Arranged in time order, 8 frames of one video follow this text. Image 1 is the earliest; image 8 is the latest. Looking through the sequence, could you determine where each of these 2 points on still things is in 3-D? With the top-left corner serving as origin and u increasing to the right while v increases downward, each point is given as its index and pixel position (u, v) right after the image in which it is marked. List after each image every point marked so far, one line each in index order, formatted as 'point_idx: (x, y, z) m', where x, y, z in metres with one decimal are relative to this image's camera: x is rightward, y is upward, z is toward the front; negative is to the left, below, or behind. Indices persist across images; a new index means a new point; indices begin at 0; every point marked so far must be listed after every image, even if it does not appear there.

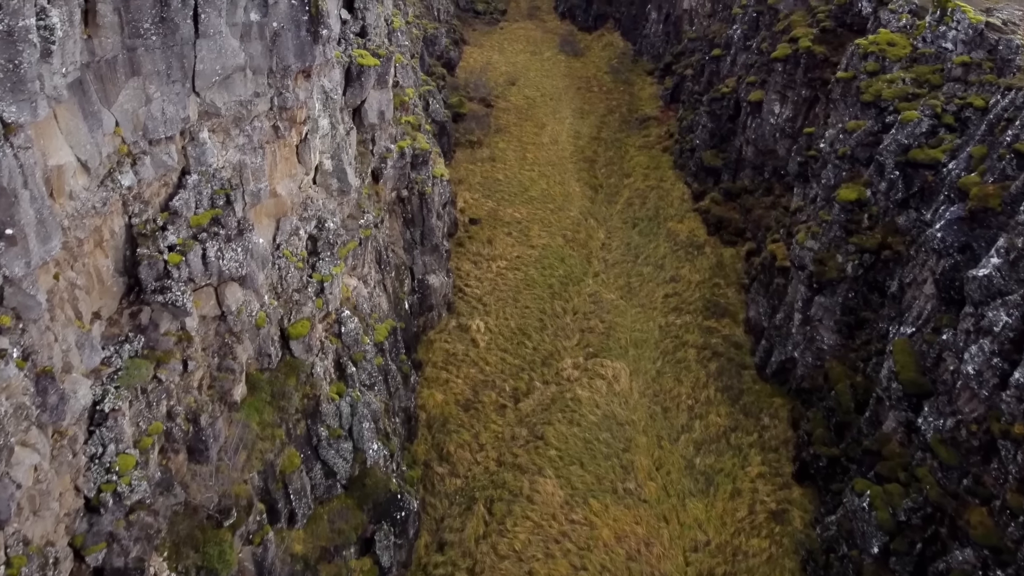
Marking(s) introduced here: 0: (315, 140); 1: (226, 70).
0: (-4.5, +3.4, +18.5) m
1: (-5.2, +4.0, +14.8) m
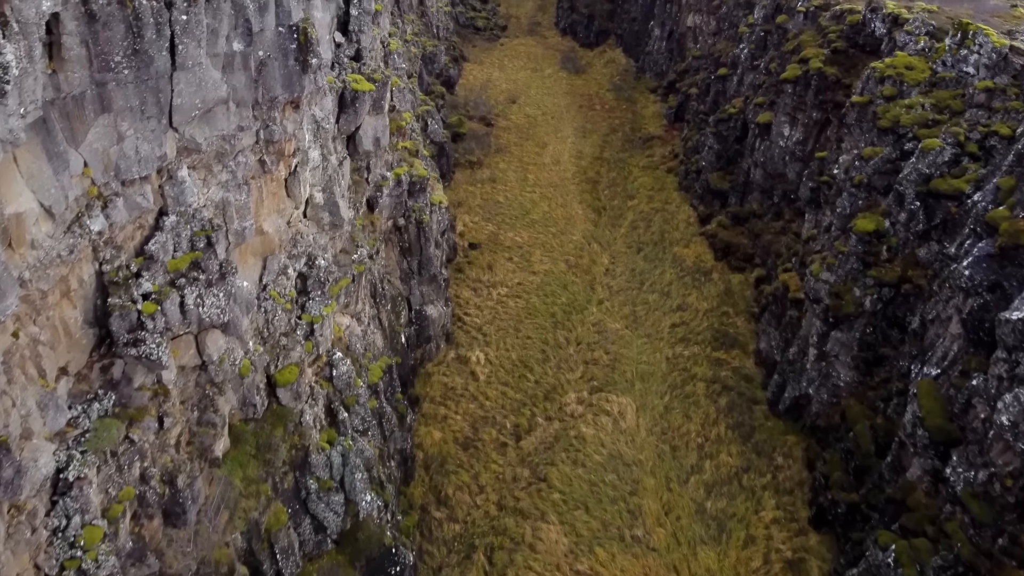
0: (-4.4, +2.5, +17.4) m
1: (-5.1, +3.1, +13.7) m
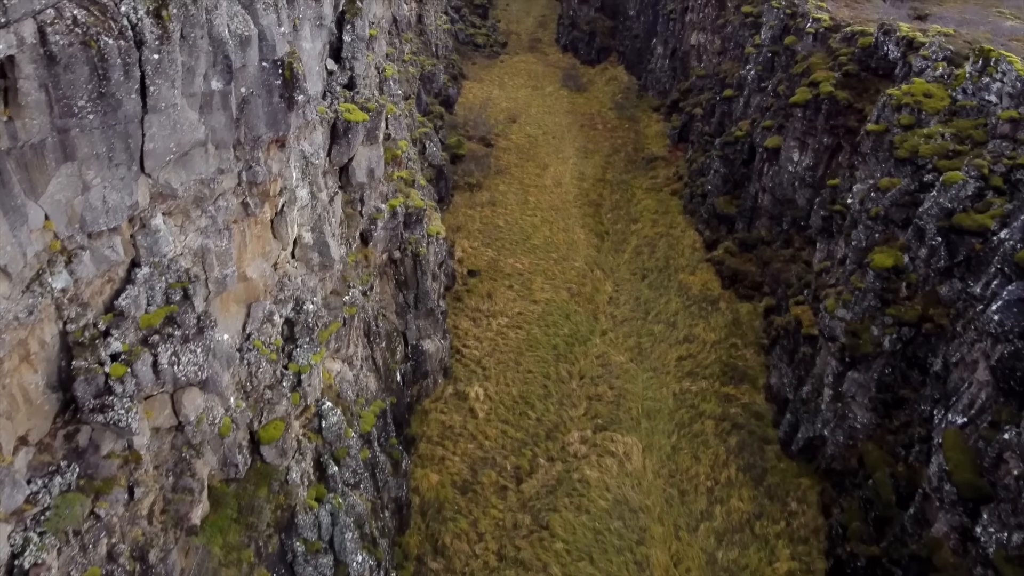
0: (-4.4, +1.5, +16.4) m
1: (-5.1, +2.2, +12.7) m
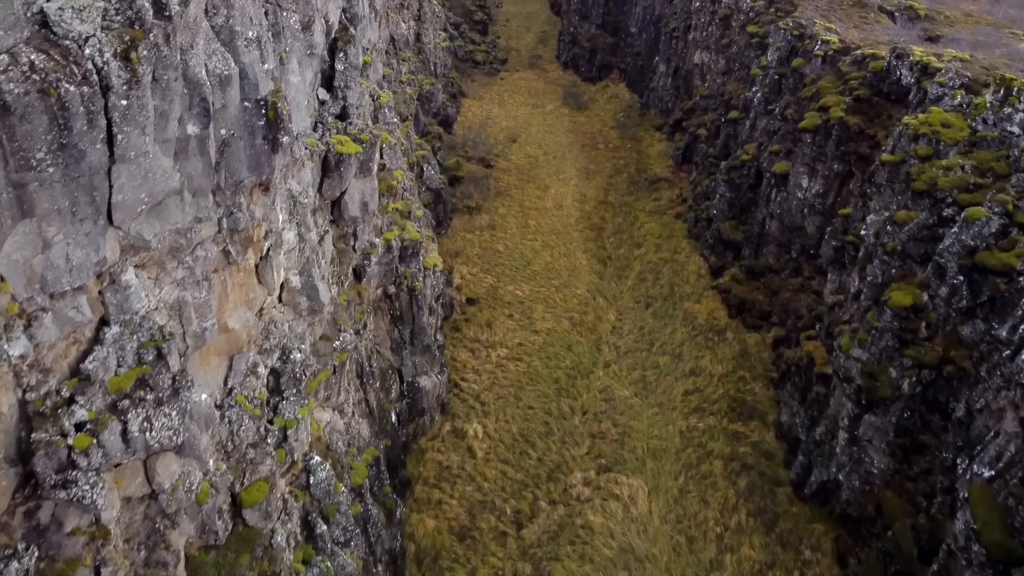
0: (-4.4, +0.6, +15.4) m
1: (-5.1, +1.3, +11.7) m
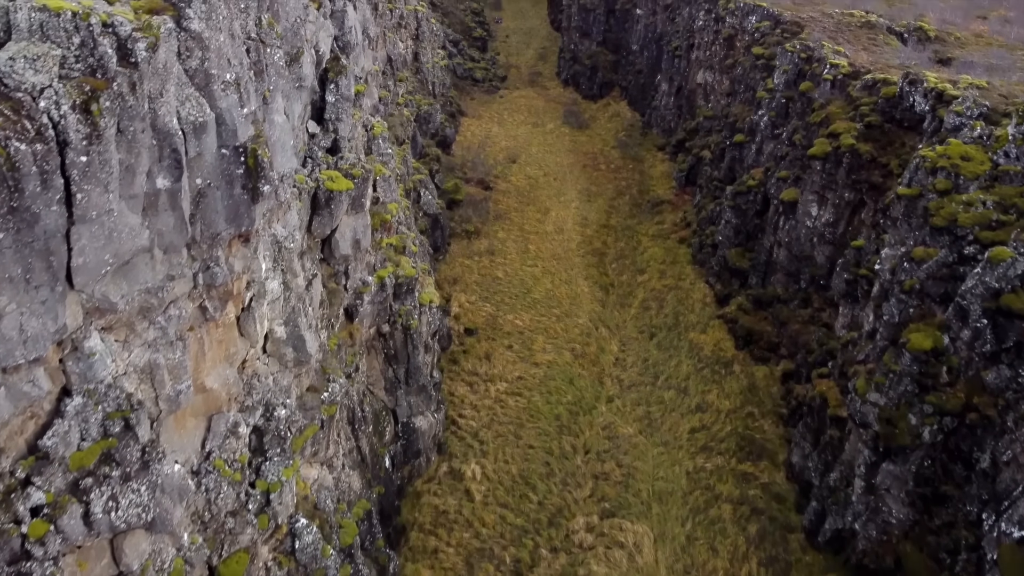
0: (-4.4, -0.4, +14.4) m
1: (-5.1, +0.4, +10.8) m
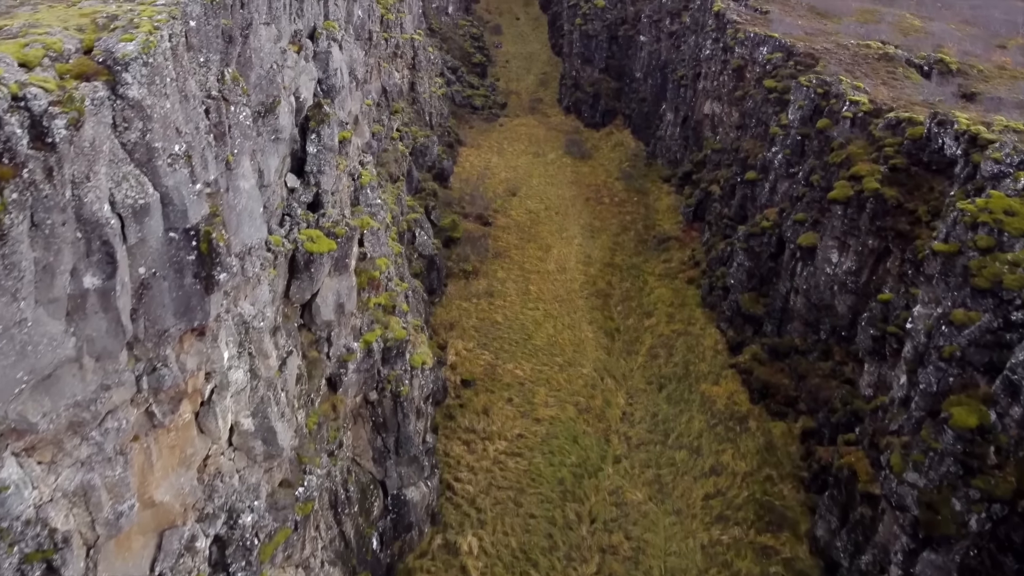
0: (-4.4, -1.8, +12.6) m
1: (-5.2, -0.9, +8.9) m
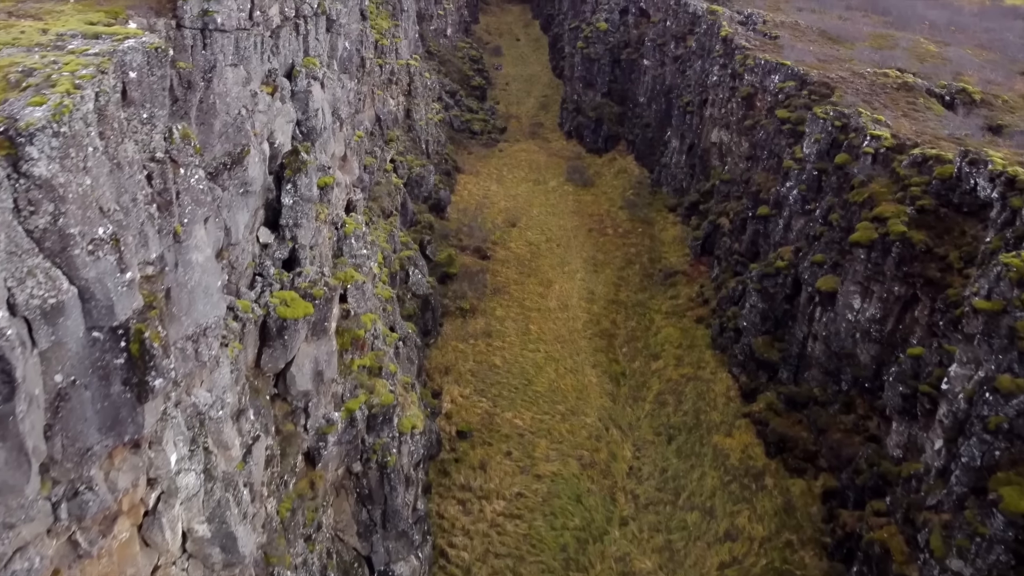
0: (-4.5, -3.0, +10.8) m
1: (-5.2, -2.0, +7.1) m
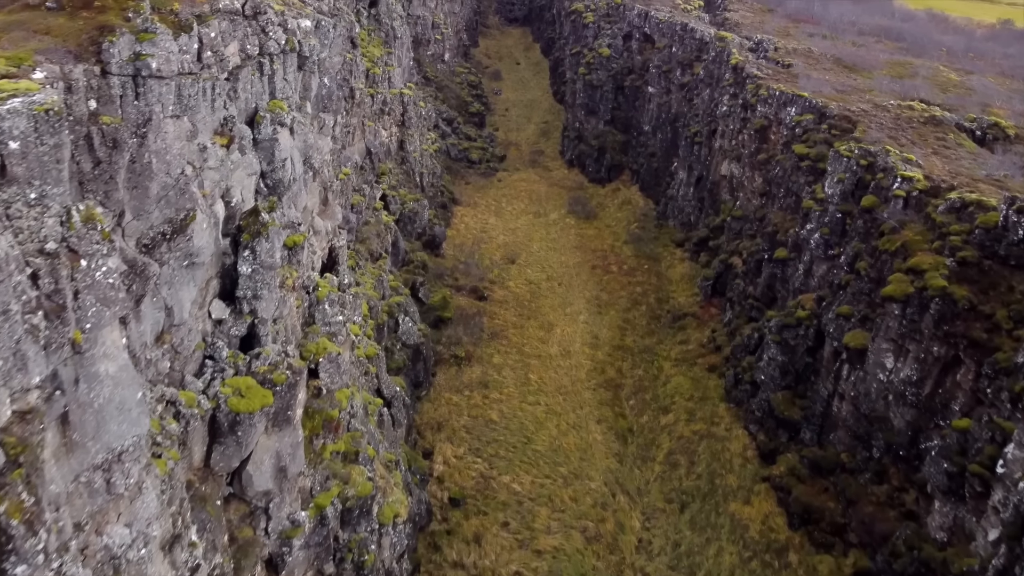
0: (-4.6, -4.2, +8.4) m
1: (-5.3, -3.2, +4.8) m
